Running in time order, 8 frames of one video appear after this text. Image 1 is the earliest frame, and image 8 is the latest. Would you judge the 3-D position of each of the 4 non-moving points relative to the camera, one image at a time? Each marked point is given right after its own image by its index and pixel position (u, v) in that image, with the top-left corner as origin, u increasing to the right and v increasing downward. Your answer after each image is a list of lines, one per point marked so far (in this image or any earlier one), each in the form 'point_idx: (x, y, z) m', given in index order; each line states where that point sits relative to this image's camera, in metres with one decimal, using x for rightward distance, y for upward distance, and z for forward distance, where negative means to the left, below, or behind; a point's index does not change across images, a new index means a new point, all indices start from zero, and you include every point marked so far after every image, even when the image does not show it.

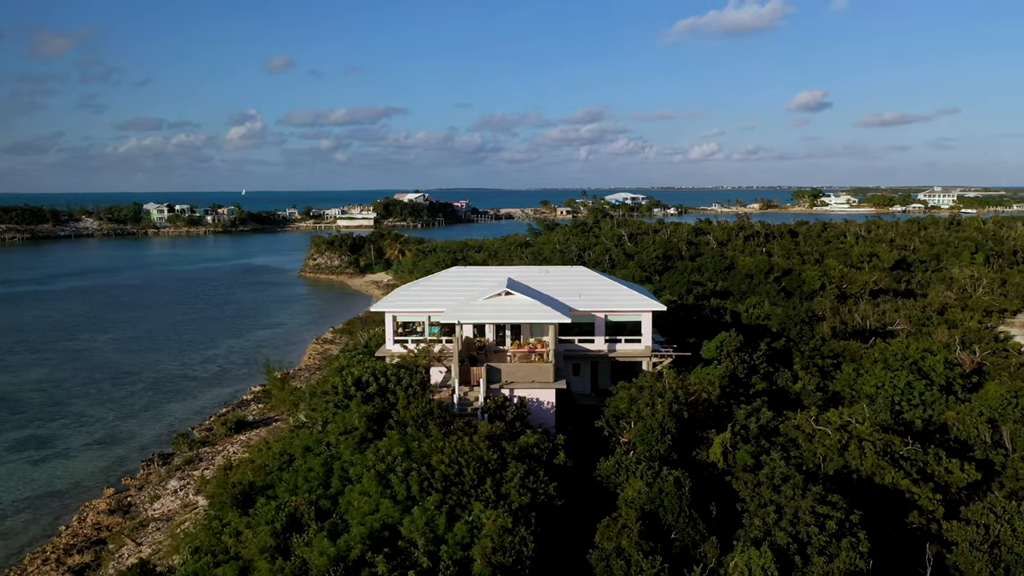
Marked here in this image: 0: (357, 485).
0: (-2.1, -2.7, +11.2) m
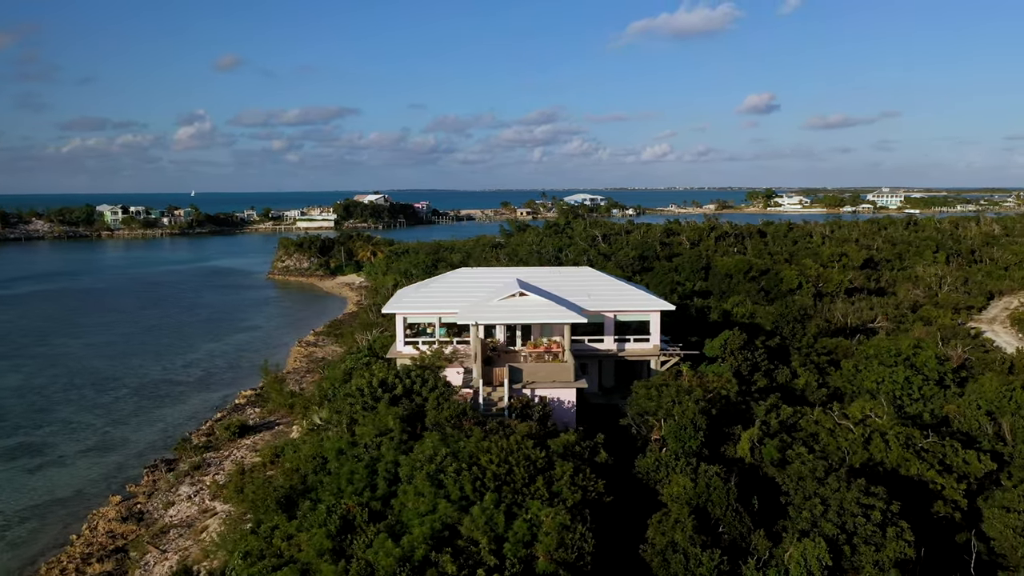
0: (-1.4, -2.7, +11.3) m
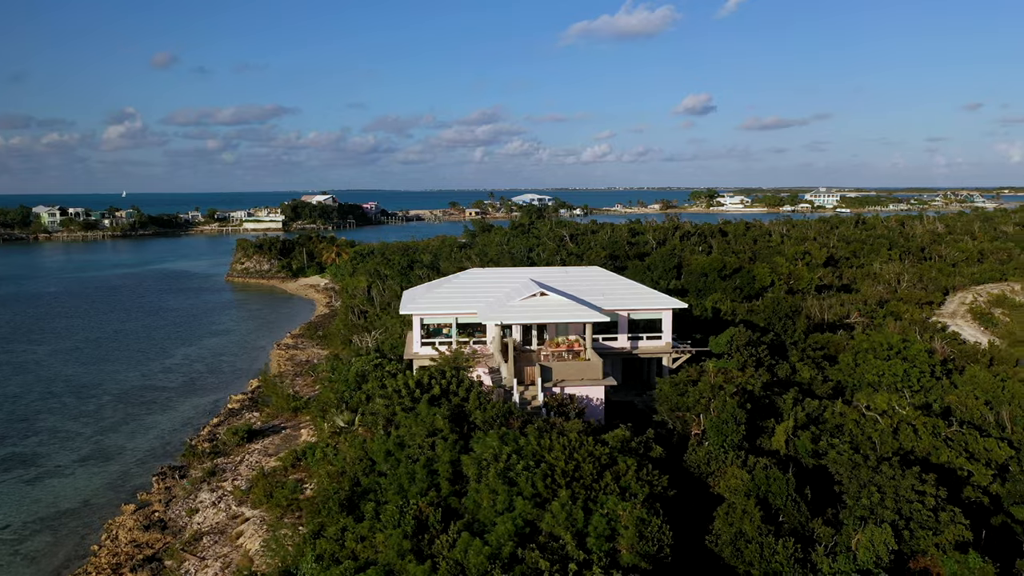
0: (-0.5, -2.7, +11.4) m
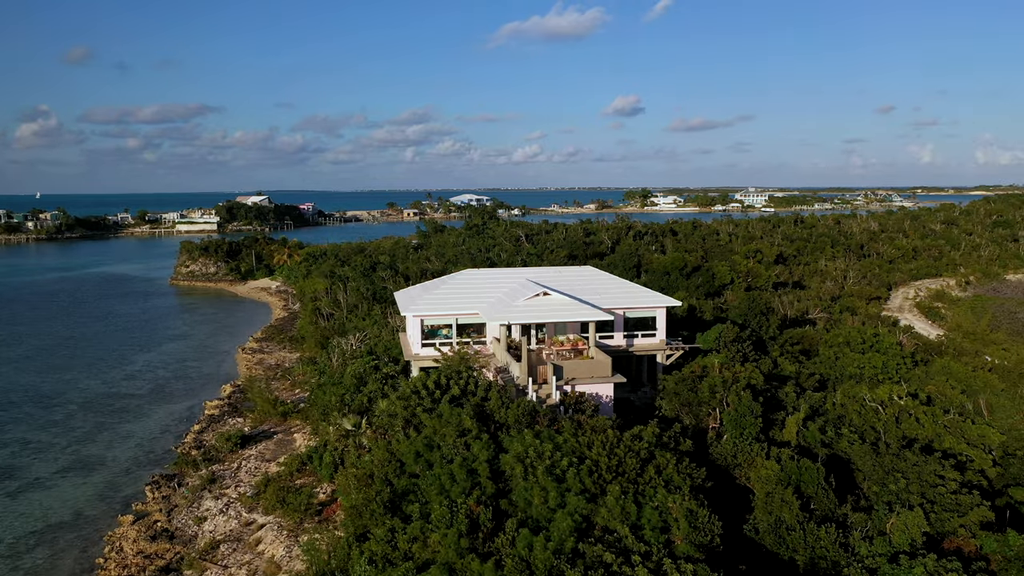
0: (+0.2, -2.7, +11.5) m
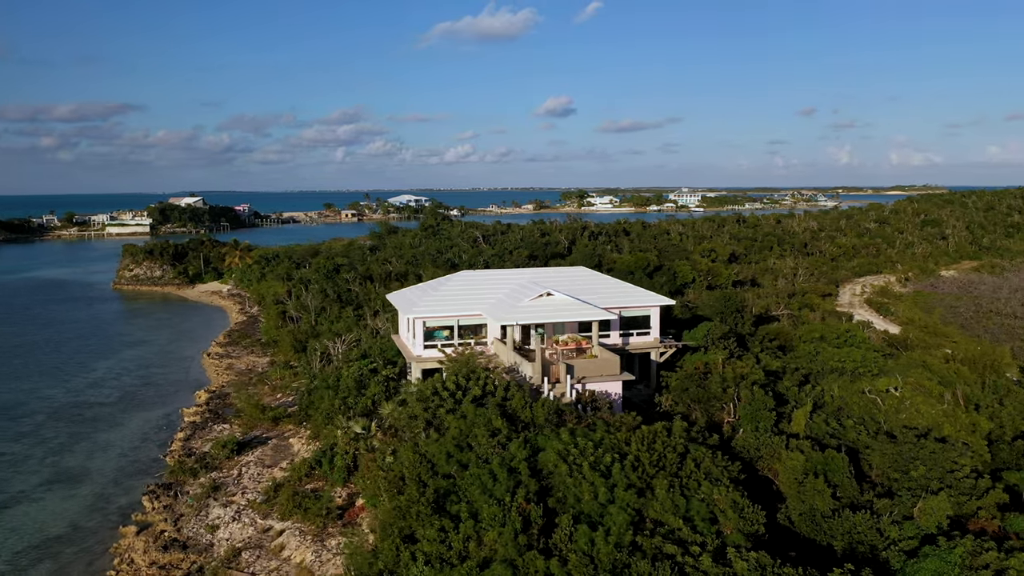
0: (+0.9, -2.7, +11.8) m
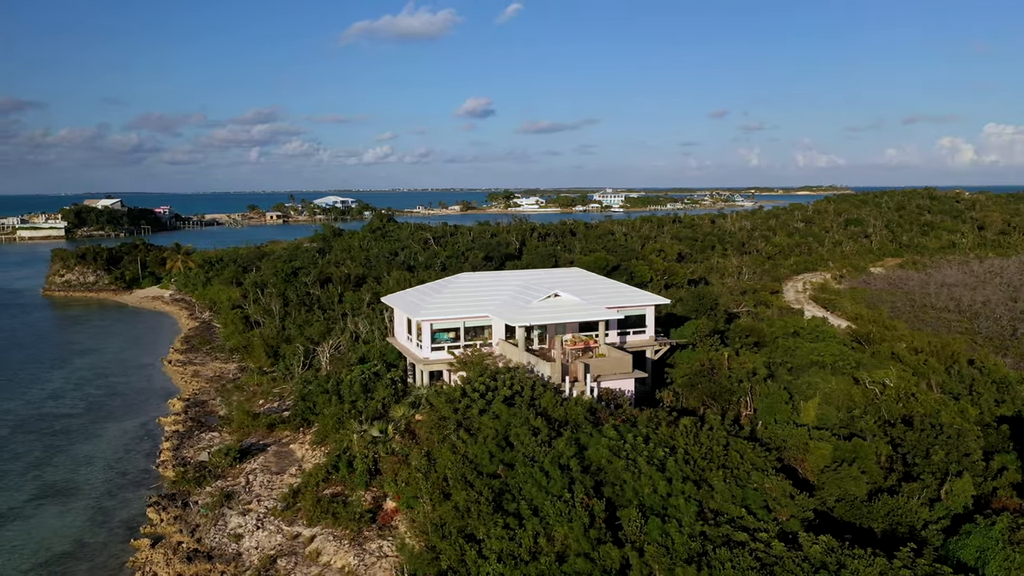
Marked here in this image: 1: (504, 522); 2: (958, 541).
0: (+1.7, -2.8, +12.2) m
1: (-0.1, -3.4, +11.9) m
2: (+6.1, -3.5, +11.2) m
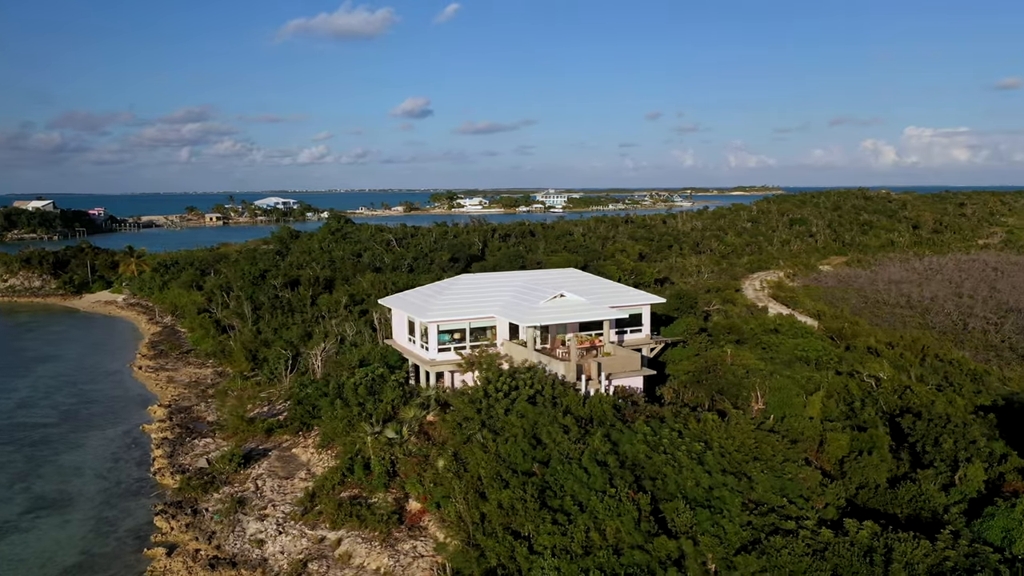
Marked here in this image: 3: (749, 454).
0: (+2.4, -2.8, +12.6) m
1: (+0.6, -3.4, +12.2) m
2: (+6.8, -3.4, +11.9) m
3: (+3.8, -2.6, +13.1) m
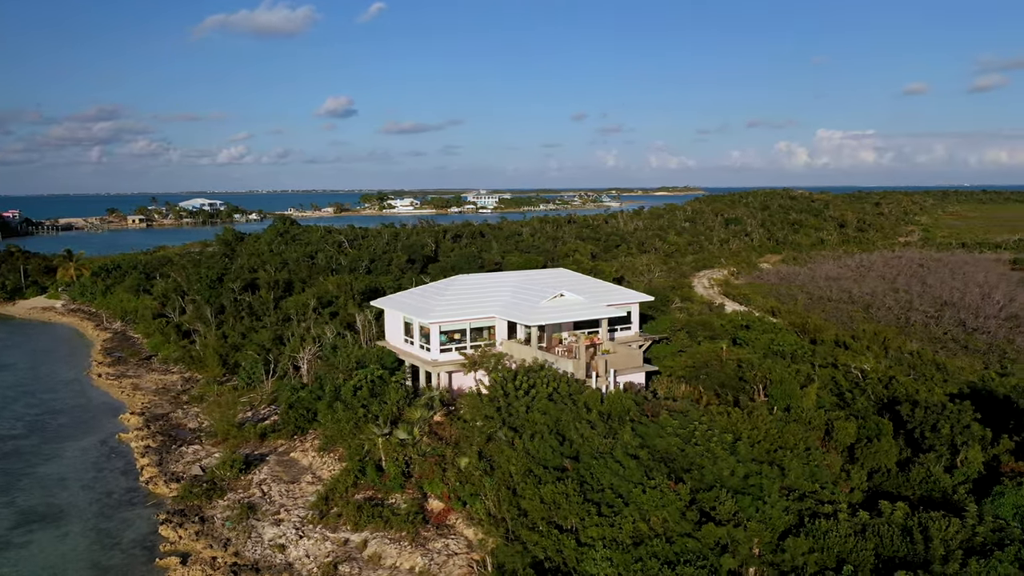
0: (+3.1, -2.7, +13.1) m
1: (+1.3, -3.4, +12.5) m
2: (+7.5, -3.3, +12.8) m
3: (+4.4, -2.5, +13.7) m
